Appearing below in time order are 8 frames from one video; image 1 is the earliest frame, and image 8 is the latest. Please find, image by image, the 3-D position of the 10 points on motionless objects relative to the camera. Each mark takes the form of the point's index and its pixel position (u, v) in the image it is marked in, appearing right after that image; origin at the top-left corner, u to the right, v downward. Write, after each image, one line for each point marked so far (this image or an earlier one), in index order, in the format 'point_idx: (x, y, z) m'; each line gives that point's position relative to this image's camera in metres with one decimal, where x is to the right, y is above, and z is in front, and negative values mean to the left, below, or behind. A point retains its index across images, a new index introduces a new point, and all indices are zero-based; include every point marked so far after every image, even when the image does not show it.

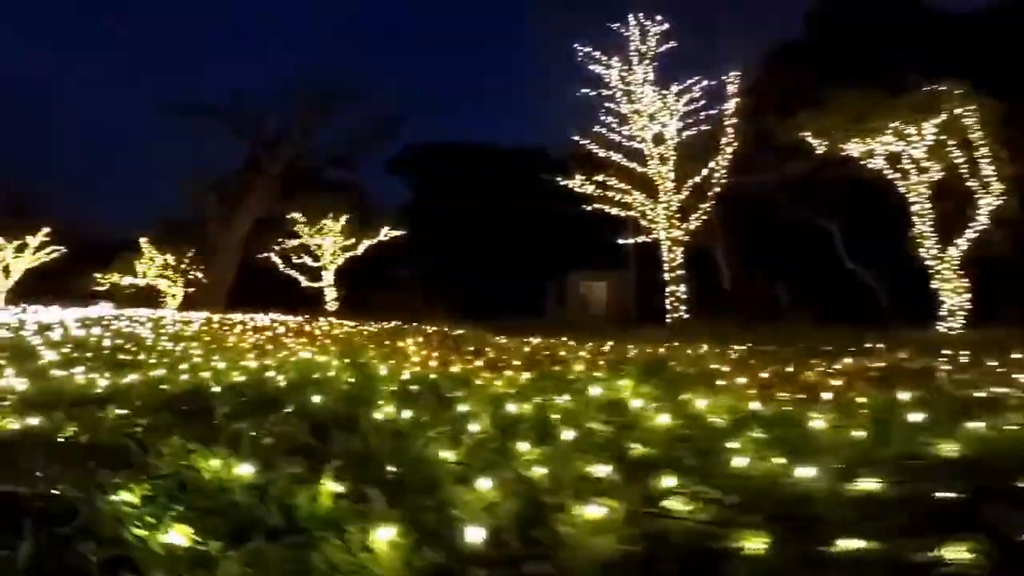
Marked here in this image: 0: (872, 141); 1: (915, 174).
0: (+8.6, +3.5, +12.3) m
1: (+9.4, +2.6, +12.1) m
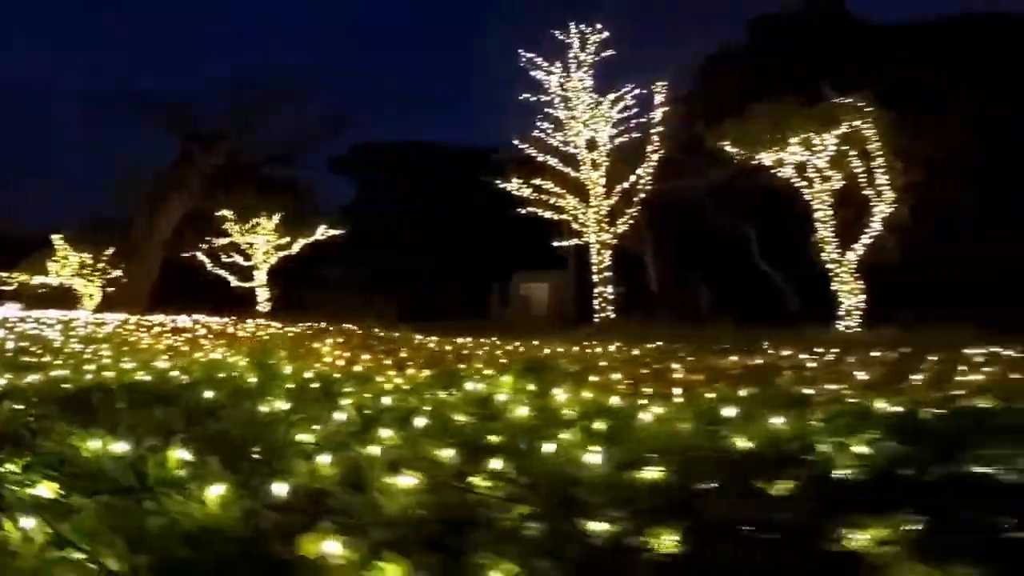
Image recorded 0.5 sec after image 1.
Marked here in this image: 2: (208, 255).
0: (+6.8, +3.4, +13.1) m
1: (+7.7, +2.6, +12.9) m
2: (-9.3, +1.0, +15.7) m
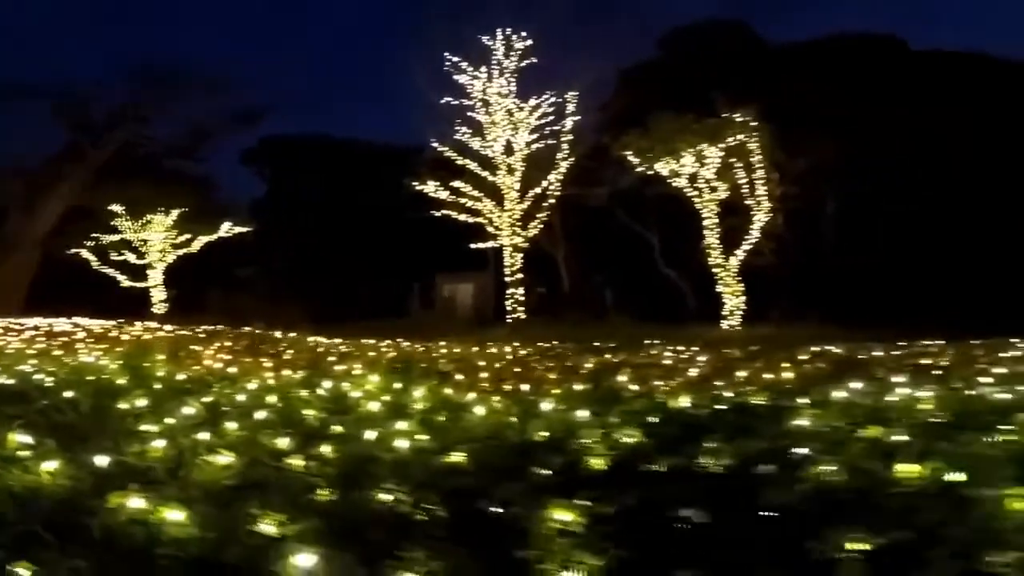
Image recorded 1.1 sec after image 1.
0: (+4.3, +3.4, +13.9) m
1: (+5.2, +2.5, +13.8) m
2: (-11.9, +1.0, +15.1) m
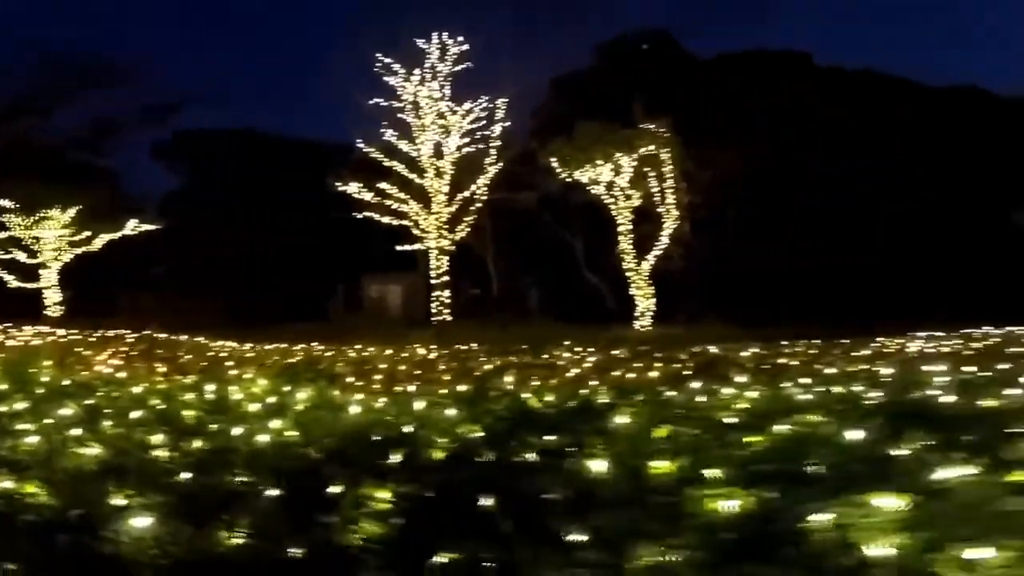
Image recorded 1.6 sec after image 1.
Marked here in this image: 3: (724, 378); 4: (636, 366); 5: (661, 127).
0: (+2.2, +3.3, +14.5) m
1: (+3.1, +2.4, +14.4) m
2: (-14.1, +1.0, +14.2) m
3: (+2.4, -1.1, +6.1) m
4: (+1.8, -1.2, +7.5) m
5: (+4.2, +4.4, +14.4) m
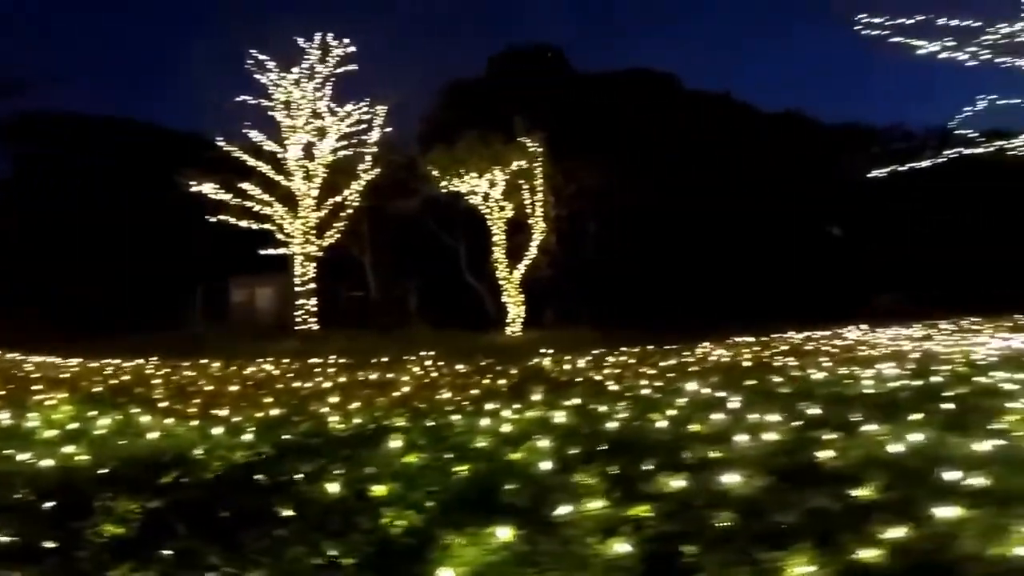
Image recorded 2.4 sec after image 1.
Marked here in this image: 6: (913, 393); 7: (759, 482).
0: (-1.4, +3.1, +14.7) m
1: (-0.5, +2.2, +14.8) m
2: (-17.5, +0.8, +11.9) m
3: (+0.1, -1.4, +6.5) m
4: (-0.7, -1.4, +7.8) m
5: (+0.6, +4.2, +14.9) m
6: (+3.7, -1.0, +5.0) m
7: (+1.5, -1.4, +3.7) m
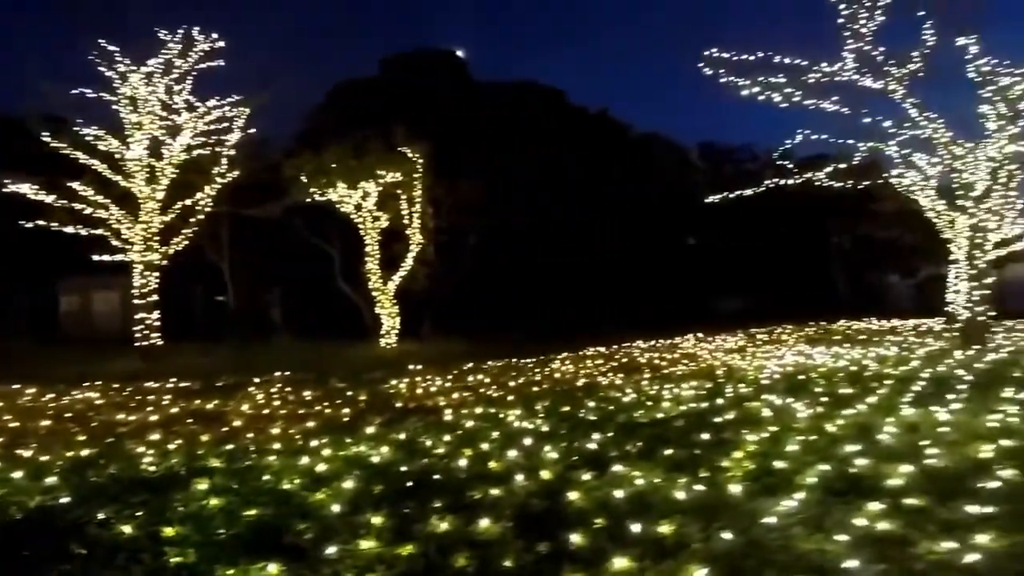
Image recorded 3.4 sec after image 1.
0: (-5.0, +2.8, +14.2) m
1: (-4.1, +1.9, +14.5) m
2: (-20.2, +0.5, +8.5) m
3: (-2.0, -1.8, +6.6) m
4: (-3.0, -1.8, +7.6) m
5: (-3.1, +3.9, +14.8) m
6: (+1.9, -1.5, +5.7) m
7: (-0.1, -1.8, +4.1) m
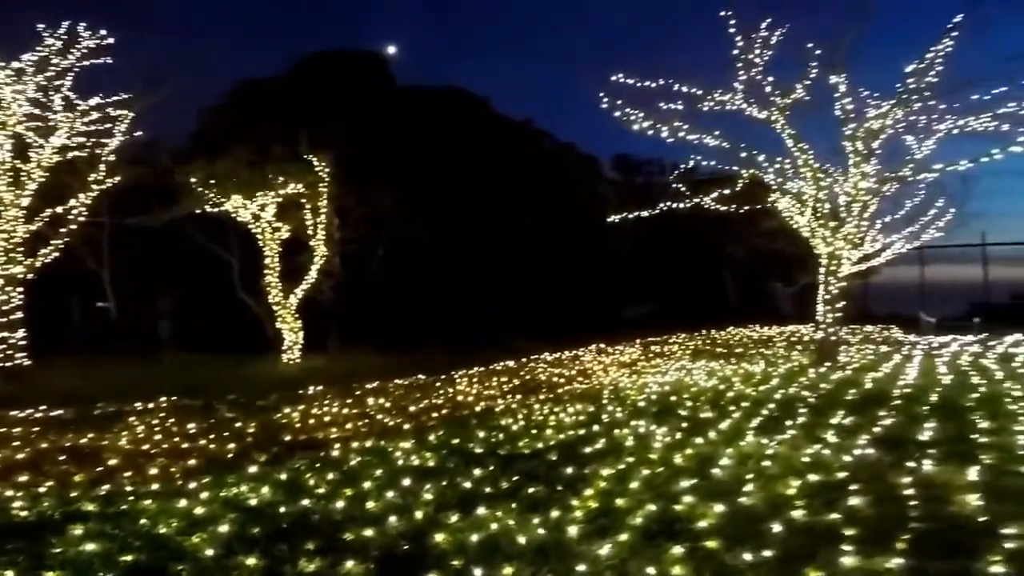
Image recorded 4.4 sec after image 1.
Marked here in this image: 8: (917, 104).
0: (-7.4, +2.5, +13.6) m
1: (-6.6, +1.6, +14.0) m
2: (-21.8, +0.1, +5.9) m
3: (-3.4, -2.3, +6.5) m
4: (-4.6, -2.3, +7.4) m
5: (-5.6, +3.6, +14.4) m
6: (+0.5, -2.0, +6.1) m
7: (-1.2, -2.3, +4.3) m
8: (+9.4, +4.3, +12.1) m
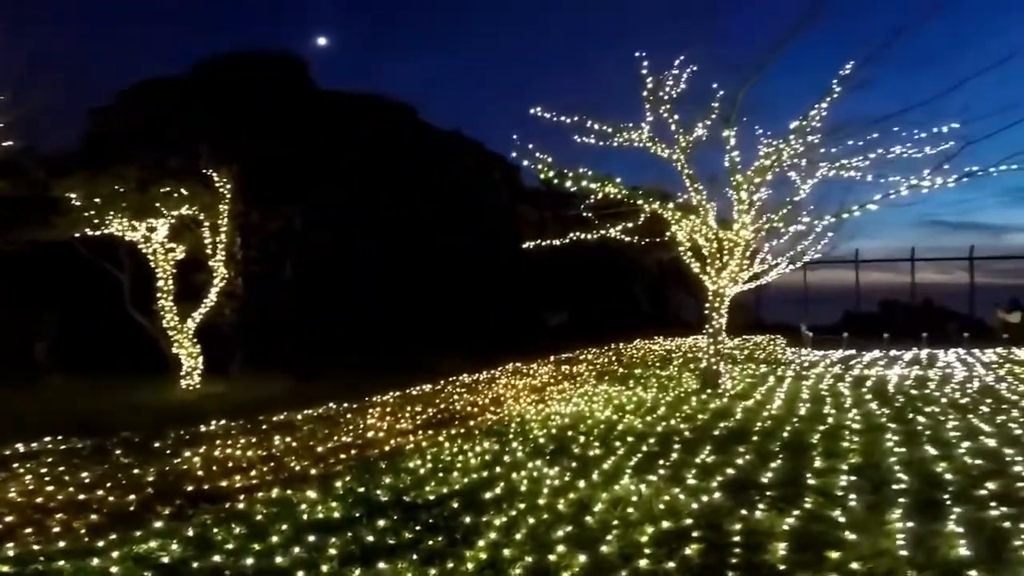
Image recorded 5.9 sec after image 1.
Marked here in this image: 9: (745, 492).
0: (-9.5, +2.0, +13.0) m
1: (-8.7, +1.1, +13.5) m
2: (-22.7, -0.3, +3.5) m
3: (-4.7, -3.0, +6.6) m
4: (-5.9, -3.0, +7.3) m
5: (-7.7, +3.1, +14.0) m
6: (-0.7, -2.8, +6.8) m
7: (-2.2, -3.2, +4.7) m
8: (+7.4, +3.5, +13.7) m
9: (+3.0, -2.6, +6.8) m
